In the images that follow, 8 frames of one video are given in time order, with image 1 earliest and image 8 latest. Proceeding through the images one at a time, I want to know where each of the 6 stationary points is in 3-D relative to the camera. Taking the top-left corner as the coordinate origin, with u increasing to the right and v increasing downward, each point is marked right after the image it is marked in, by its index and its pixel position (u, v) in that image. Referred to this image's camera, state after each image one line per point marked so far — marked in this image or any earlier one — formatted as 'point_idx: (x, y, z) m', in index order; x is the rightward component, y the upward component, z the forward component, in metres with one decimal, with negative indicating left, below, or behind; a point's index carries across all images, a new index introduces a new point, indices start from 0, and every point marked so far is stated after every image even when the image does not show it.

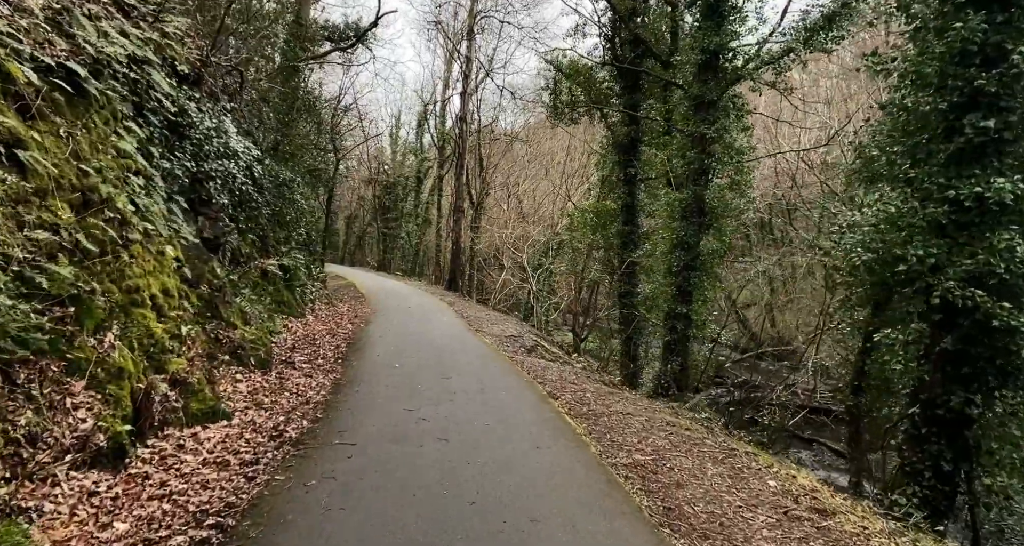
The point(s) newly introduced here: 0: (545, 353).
0: (+0.8, -1.8, +12.7) m
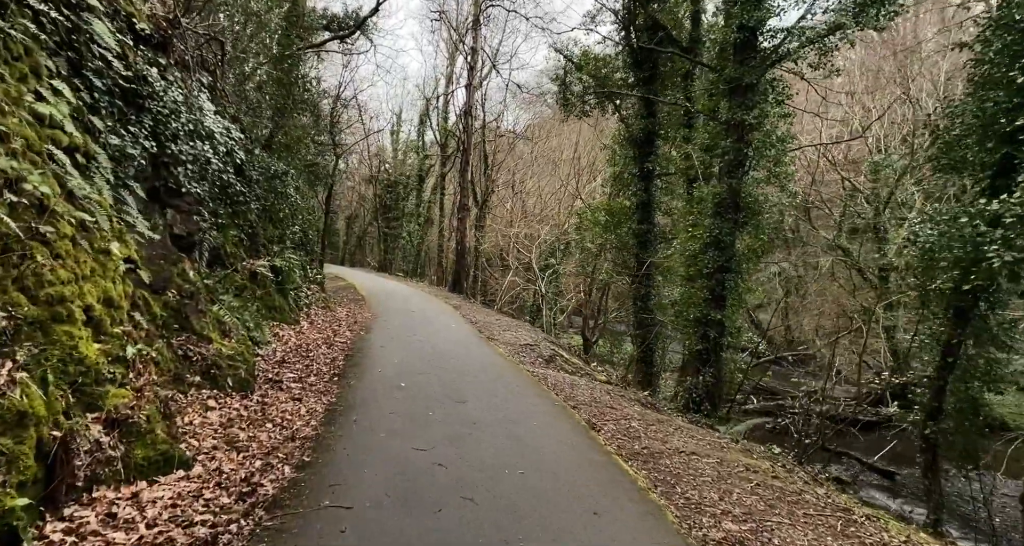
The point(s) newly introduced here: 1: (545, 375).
0: (+1.1, -1.9, +11.5) m
1: (+0.5, -1.6, +9.2) m
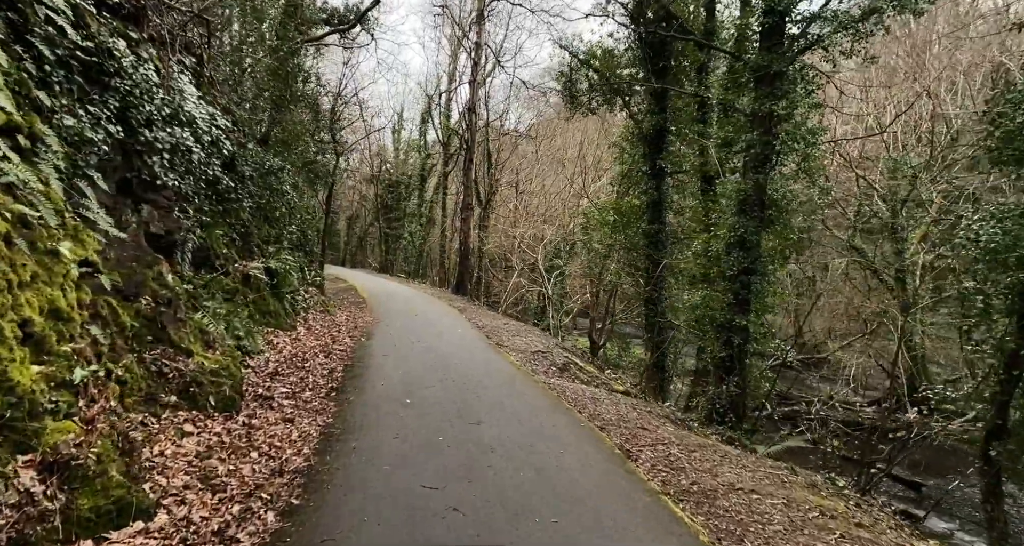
0: (+1.3, -1.9, +10.7) m
1: (+0.7, -1.7, +8.4) m
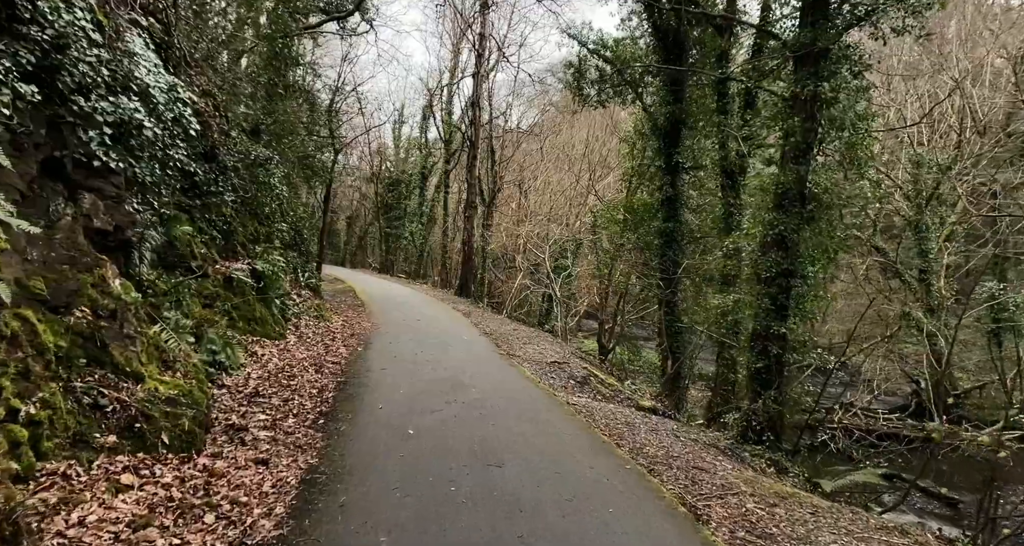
0: (+1.5, -2.0, +9.6) m
1: (+1.0, -1.7, +7.3) m
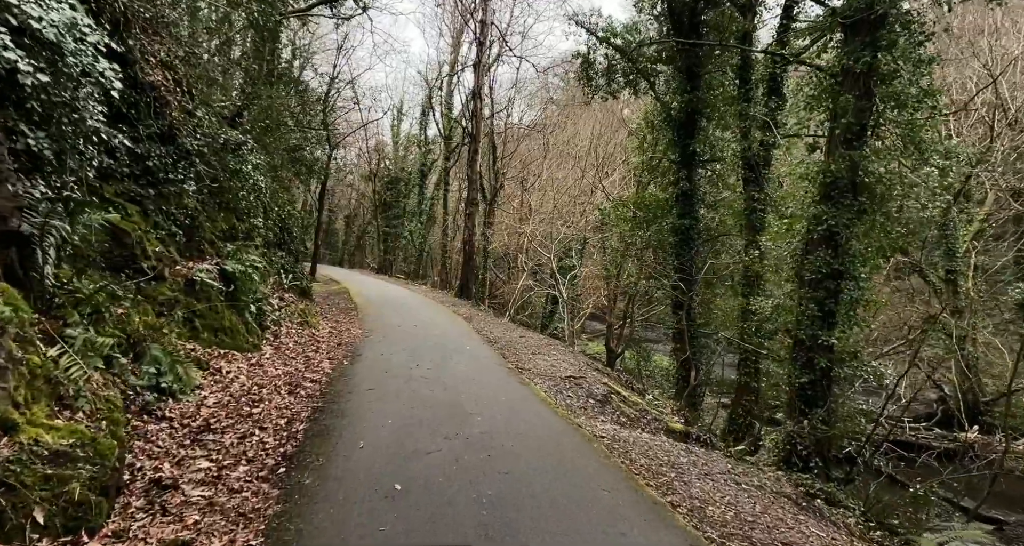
0: (+1.7, -2.0, +8.3) m
1: (+1.1, -1.7, +6.0) m
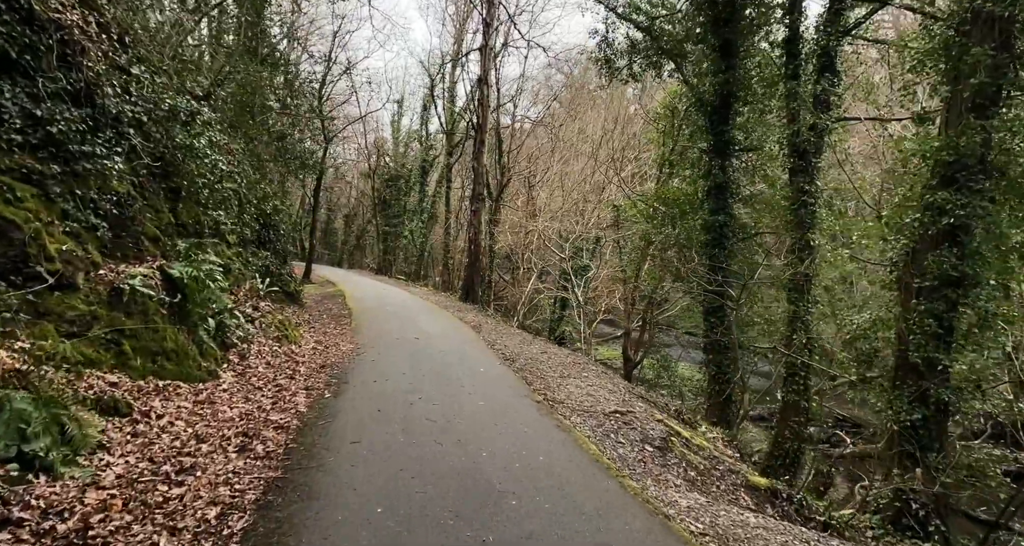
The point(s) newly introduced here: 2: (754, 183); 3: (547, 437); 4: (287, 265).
0: (+2.0, -2.0, +6.3) m
1: (+1.4, -1.8, +4.0) m
2: (+6.7, +2.5, +15.7) m
3: (+0.5, -1.6, +4.8) m
4: (-6.2, +0.2, +15.5) m
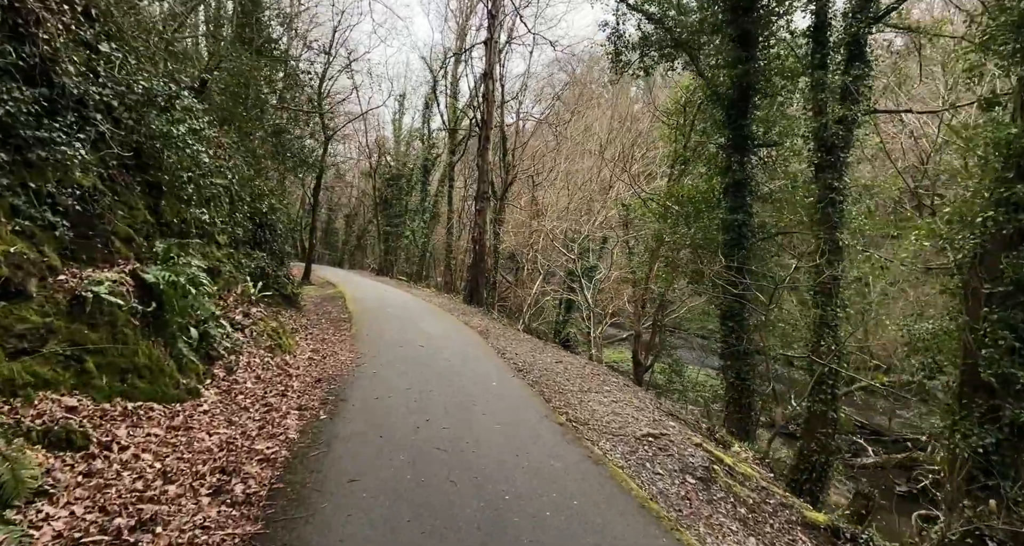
0: (+2.2, -2.1, +5.5) m
1: (+1.6, -1.9, +3.2) m
2: (+7.0, +2.5, +14.9) m
3: (+0.7, -1.7, +4.1) m
4: (-6.0, +0.2, +14.7) m
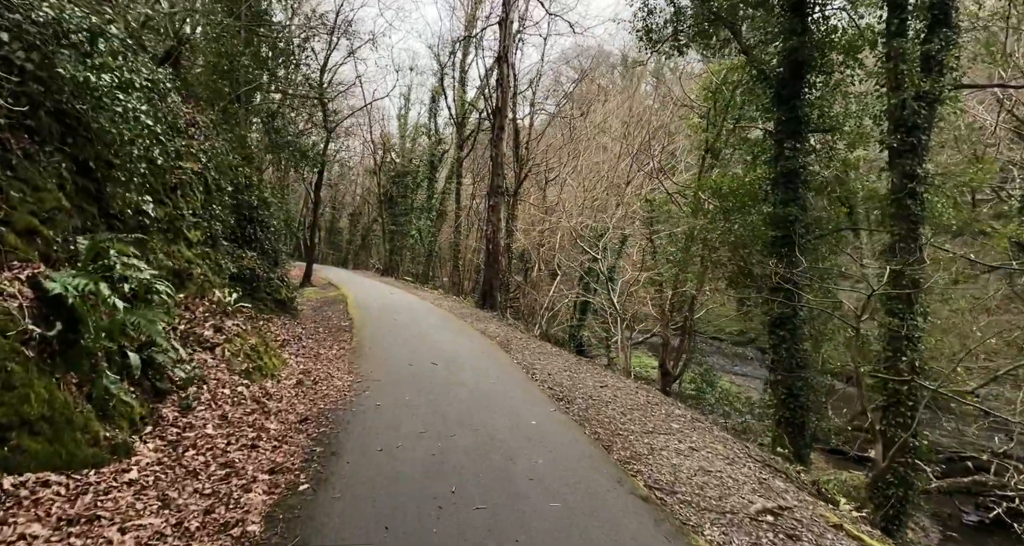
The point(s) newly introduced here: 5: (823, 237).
0: (+2.7, -2.2, +3.7) m
1: (+2.1, -1.9, +1.4) m
2: (+7.5, +2.4, +13.1) m
3: (+1.1, -1.7, +2.3) m
4: (-5.4, +0.1, +12.9) m
5: (+7.2, +0.8, +12.8) m
